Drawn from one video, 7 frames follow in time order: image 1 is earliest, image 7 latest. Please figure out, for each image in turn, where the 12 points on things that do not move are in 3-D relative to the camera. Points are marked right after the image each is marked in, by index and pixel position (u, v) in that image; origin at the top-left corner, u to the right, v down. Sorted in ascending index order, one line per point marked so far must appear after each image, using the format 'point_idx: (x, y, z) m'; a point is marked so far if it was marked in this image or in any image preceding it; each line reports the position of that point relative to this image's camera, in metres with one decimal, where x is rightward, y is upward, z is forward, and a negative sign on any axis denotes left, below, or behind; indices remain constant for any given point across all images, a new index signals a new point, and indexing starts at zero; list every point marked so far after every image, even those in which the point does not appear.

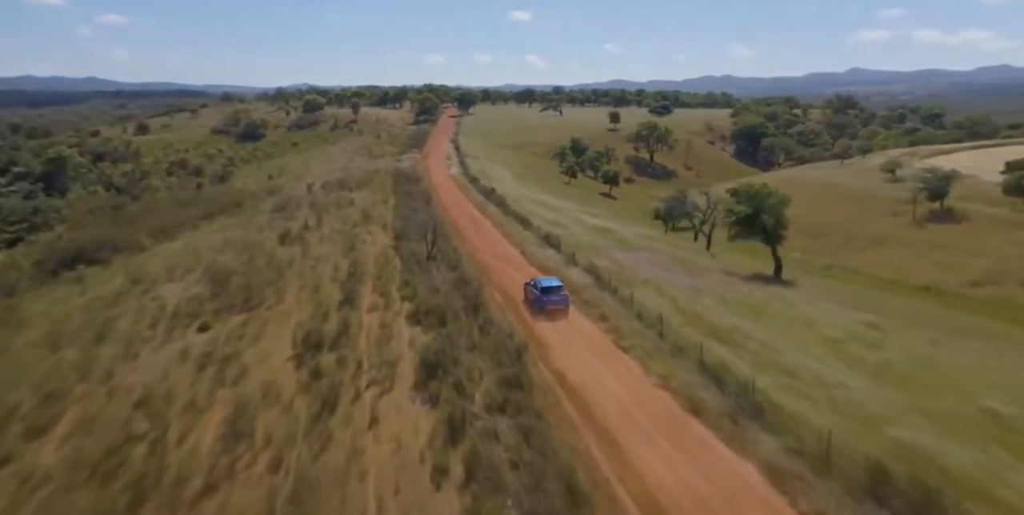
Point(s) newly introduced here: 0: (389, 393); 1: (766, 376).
0: (-3.6, -3.9, +16.7) m
1: (+7.5, -3.5, +16.7) m
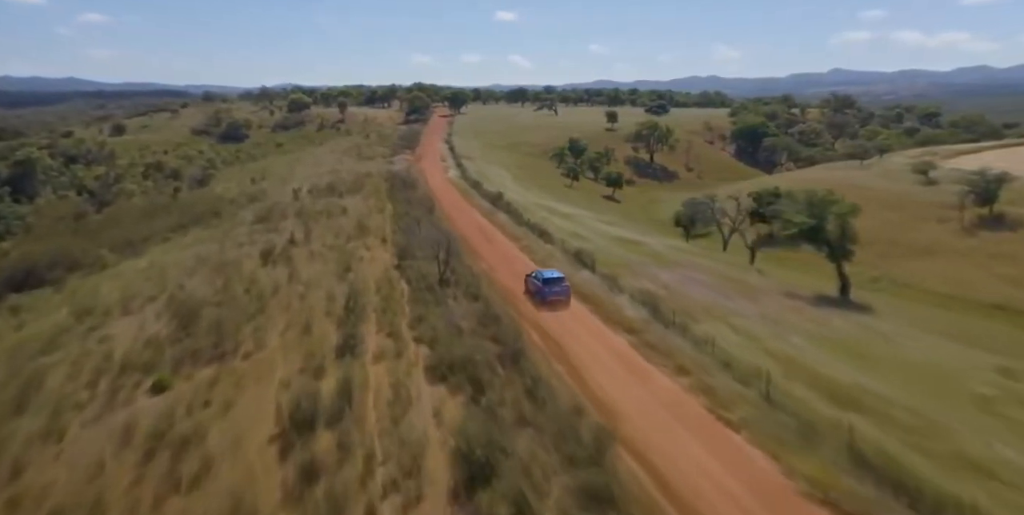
0: (-1.9, -5.0, +11.5) m
1: (+9.2, -4.5, +11.7) m
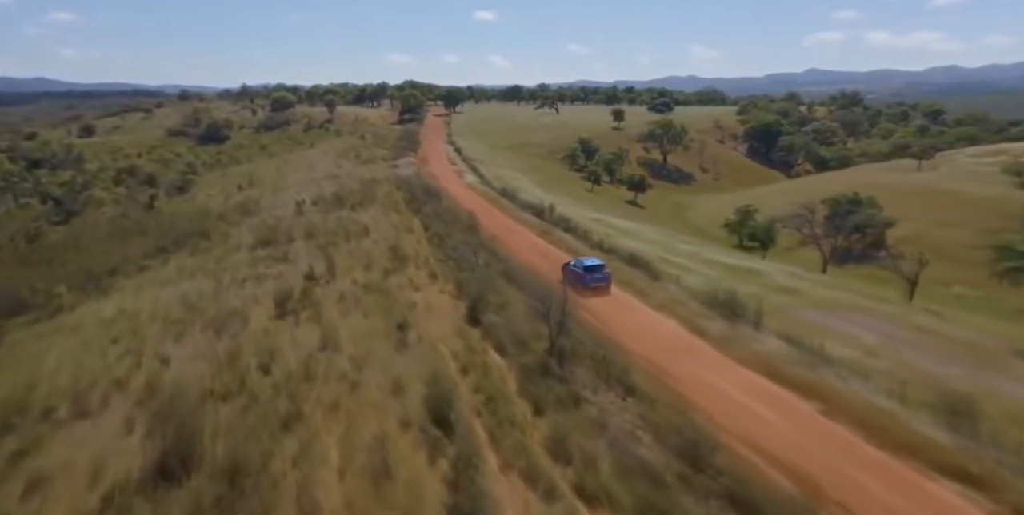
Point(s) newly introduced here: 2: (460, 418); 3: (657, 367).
0: (+3.2, -6.8, +3.0) m
1: (+14.3, -6.3, +3.5) m
2: (-1.3, -3.9, +14.3) m
3: (+4.5, -3.3, +17.4) m
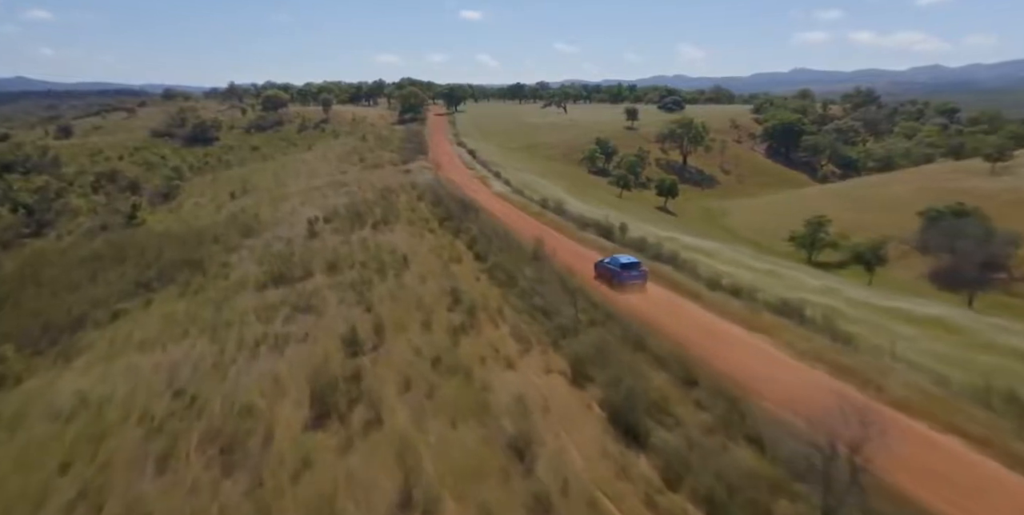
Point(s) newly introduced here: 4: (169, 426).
0: (+7.8, -8.8, -4.8) m
1: (+18.9, -8.1, -4.1) m
2: (+3.1, -5.9, +6.4) m
3: (+8.8, -5.2, +9.6) m
4: (-9.3, -4.6, +15.6) m
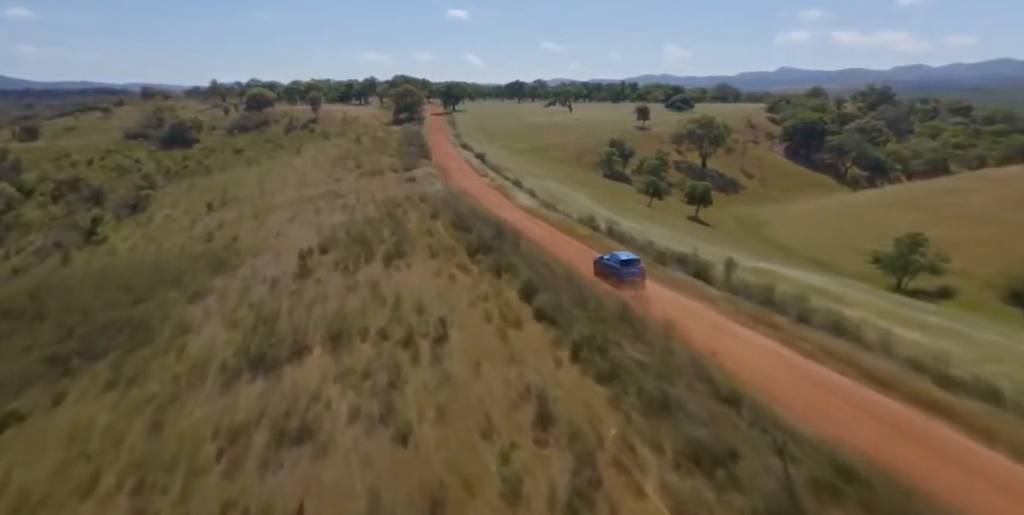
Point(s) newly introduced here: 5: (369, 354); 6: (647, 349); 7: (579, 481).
0: (+11.6, -11.1, -14.0) m
1: (+22.7, -10.4, -13.1) m
2: (+6.7, -8.2, -2.8) m
3: (+12.3, -7.5, +0.5) m
4: (-5.9, -6.9, +6.1) m
5: (-4.8, -2.9, +19.4) m
6: (+4.3, -2.9, +18.3) m
7: (+1.4, -4.7, +12.0) m
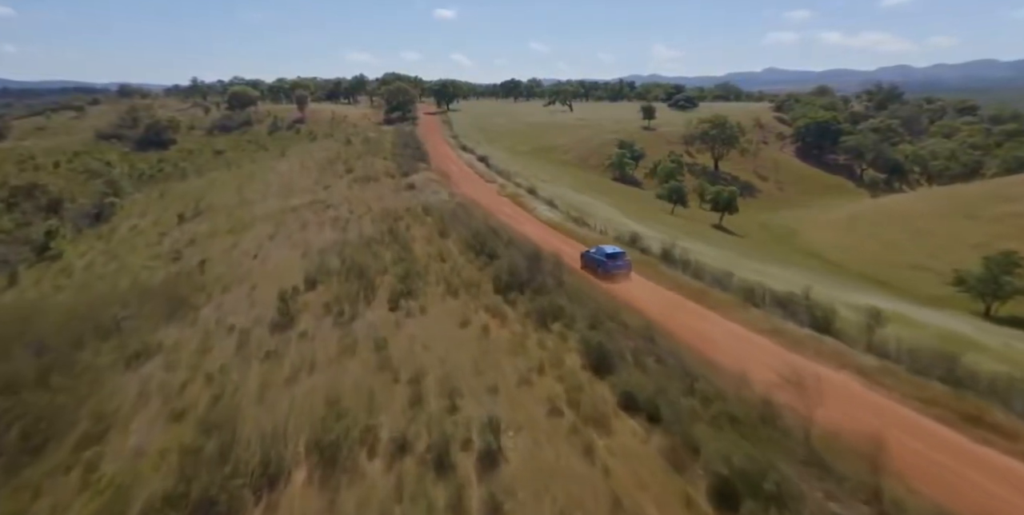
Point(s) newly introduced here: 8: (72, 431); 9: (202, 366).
0: (+14.4, -12.7, -21.0) m
1: (+25.4, -11.9, -19.9) m
2: (+9.2, -9.8, -10.0) m
3: (+14.8, -9.1, -6.5) m
4: (-3.5, -8.6, -1.3) m
5: (-2.7, -4.6, +12.1) m
6: (+6.5, -4.5, +11.1) m
7: (+3.7, -6.4, +4.8) m
8: (-12.1, -4.4, +15.7) m
9: (-10.6, -3.3, +19.4) m
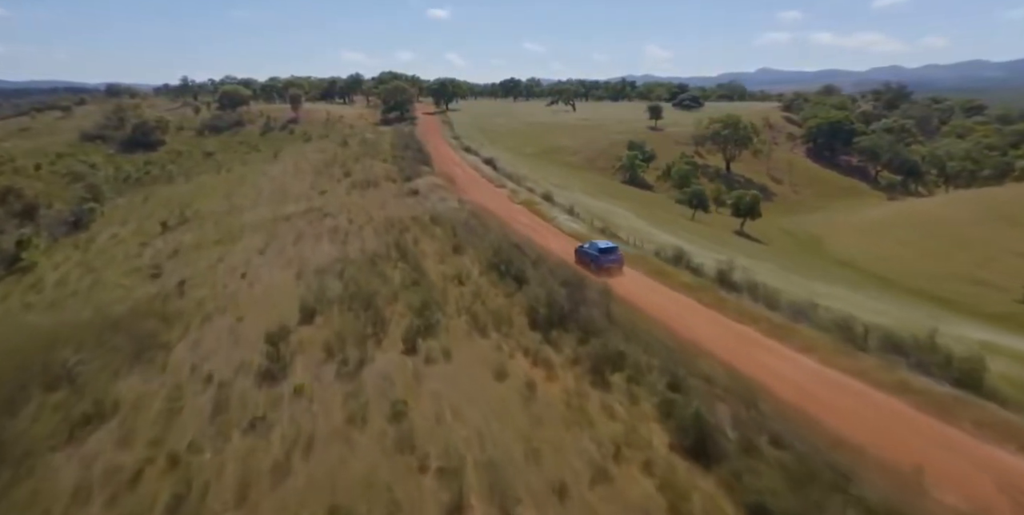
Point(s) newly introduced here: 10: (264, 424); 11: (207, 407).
0: (+16.3, -13.7, -25.4) m
1: (+27.3, -12.9, -24.2) m
2: (+11.0, -10.8, -14.4) m
3: (+16.6, -10.1, -11.0) m
4: (-1.8, -9.7, -5.9) m
5: (-1.1, -5.7, +7.5) m
6: (+8.1, -5.5, +6.6) m
7: (+5.4, -7.4, +0.3) m
8: (-10.6, -5.5, +11.0) m
9: (-9.1, -4.4, +14.8) m
10: (-6.7, -4.5, +15.5) m
11: (-8.9, -4.1, +16.7) m
